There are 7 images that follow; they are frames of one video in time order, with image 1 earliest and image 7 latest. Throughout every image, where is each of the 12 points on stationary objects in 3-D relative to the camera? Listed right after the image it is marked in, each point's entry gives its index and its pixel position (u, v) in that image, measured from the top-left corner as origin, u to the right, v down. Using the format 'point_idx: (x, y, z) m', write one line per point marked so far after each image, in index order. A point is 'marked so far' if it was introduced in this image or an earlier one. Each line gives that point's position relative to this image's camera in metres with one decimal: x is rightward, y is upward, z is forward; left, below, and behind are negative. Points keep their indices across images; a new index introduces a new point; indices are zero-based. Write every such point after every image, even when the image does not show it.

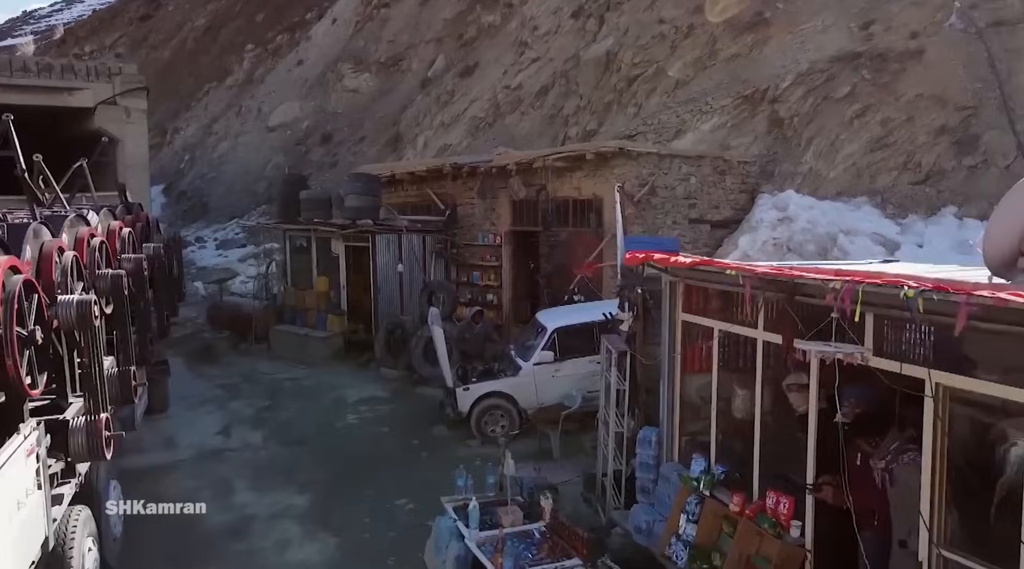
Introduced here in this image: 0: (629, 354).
0: (+0.9, -0.5, +6.4) m
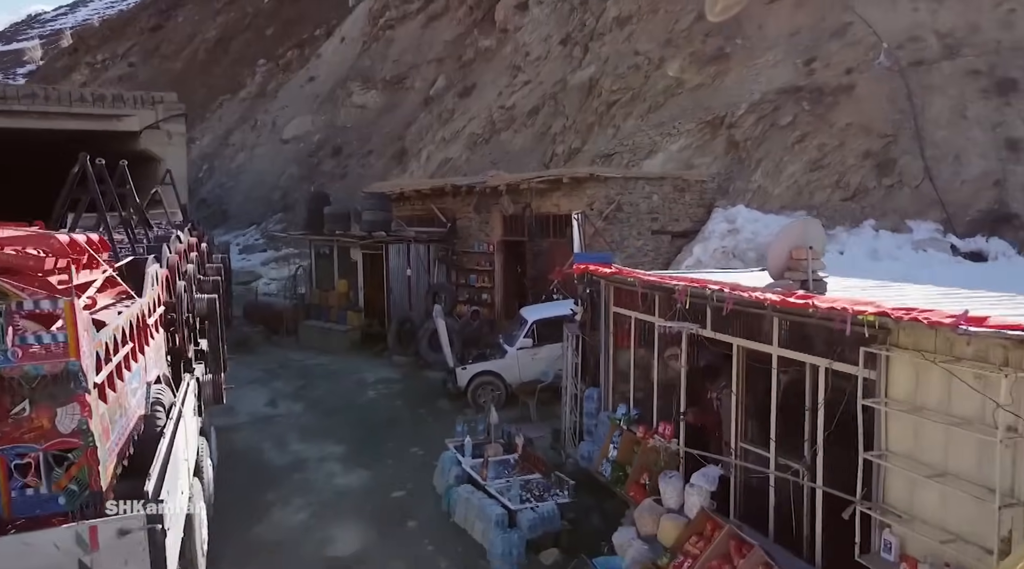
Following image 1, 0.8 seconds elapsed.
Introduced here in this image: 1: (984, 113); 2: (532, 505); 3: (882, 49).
0: (+0.7, -0.6, +8.8) m
1: (+8.5, +3.1, +15.0) m
2: (+0.2, -1.8, +6.9) m
3: (+7.6, +4.8, +17.0) m
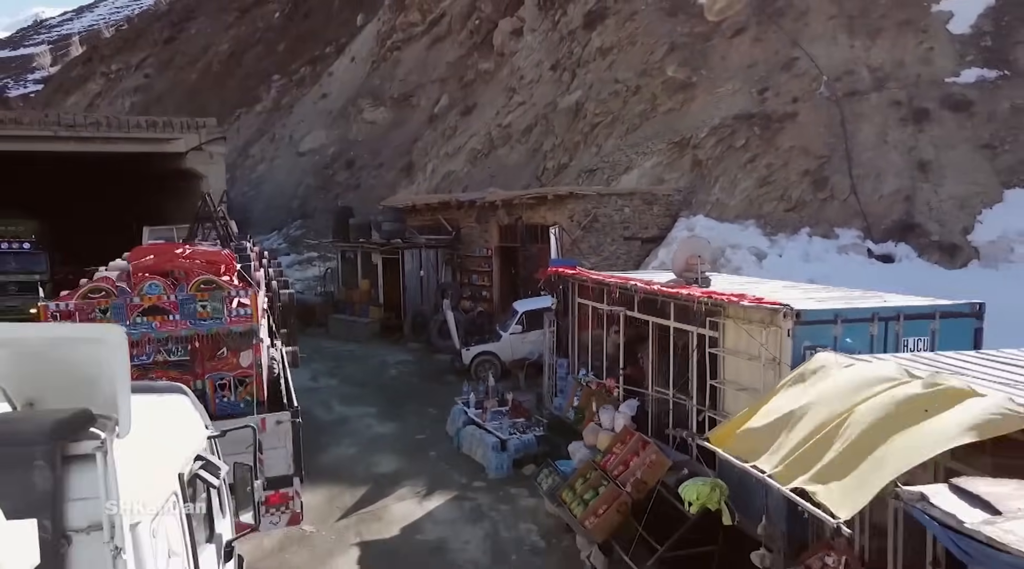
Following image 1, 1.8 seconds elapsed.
0: (+0.6, -0.5, +11.8) m
1: (+8.4, +3.1, +18.0) m
2: (0.0, -1.8, +9.9) m
3: (+7.4, +4.9, +19.9) m
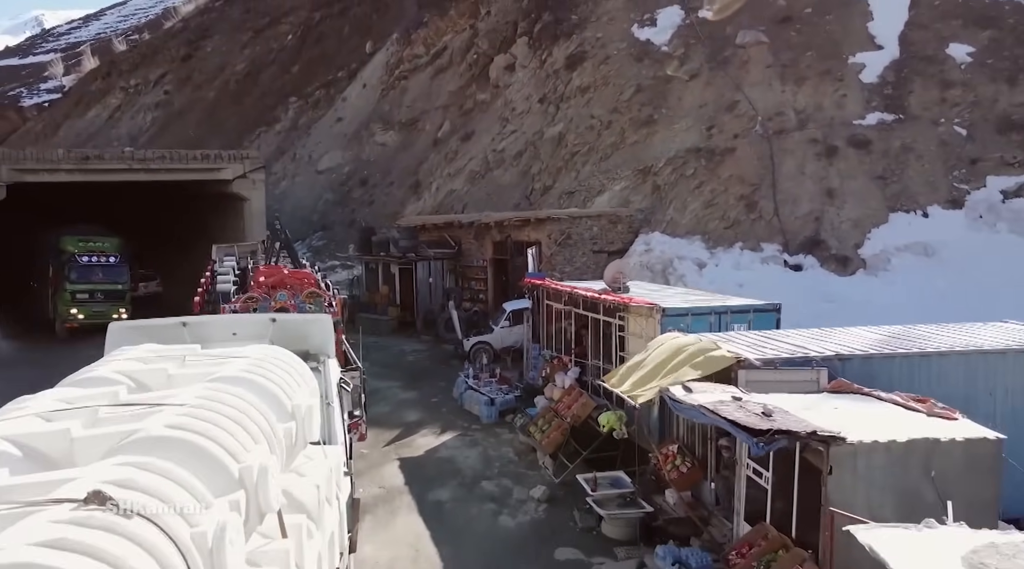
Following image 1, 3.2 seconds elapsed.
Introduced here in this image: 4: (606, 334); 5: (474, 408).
0: (+0.4, -0.7, +16.2) m
1: (+8.2, +3.1, +22.4) m
2: (-0.2, -1.9, +14.4) m
3: (+7.2, +4.8, +24.4) m
4: (+1.4, -0.8, +12.7) m
5: (-0.7, -2.2, +14.5) m
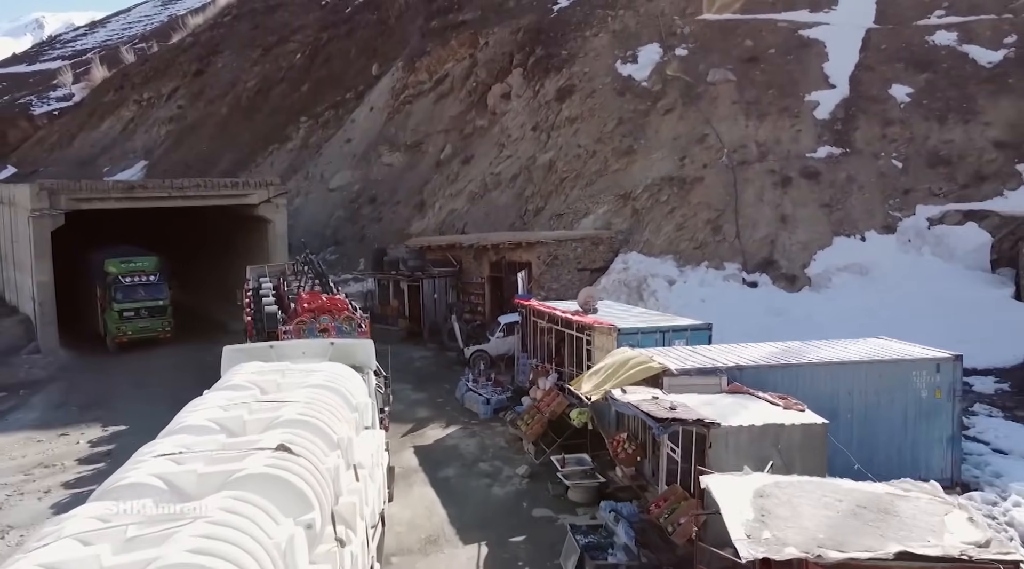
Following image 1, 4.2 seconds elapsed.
0: (+0.2, -1.1, +19.5) m
1: (+8.0, +2.6, +25.6) m
2: (-0.4, -2.4, +17.6) m
3: (+7.0, +4.4, +27.6) m
4: (+1.3, -1.2, +15.9) m
5: (-0.8, -2.6, +17.7) m
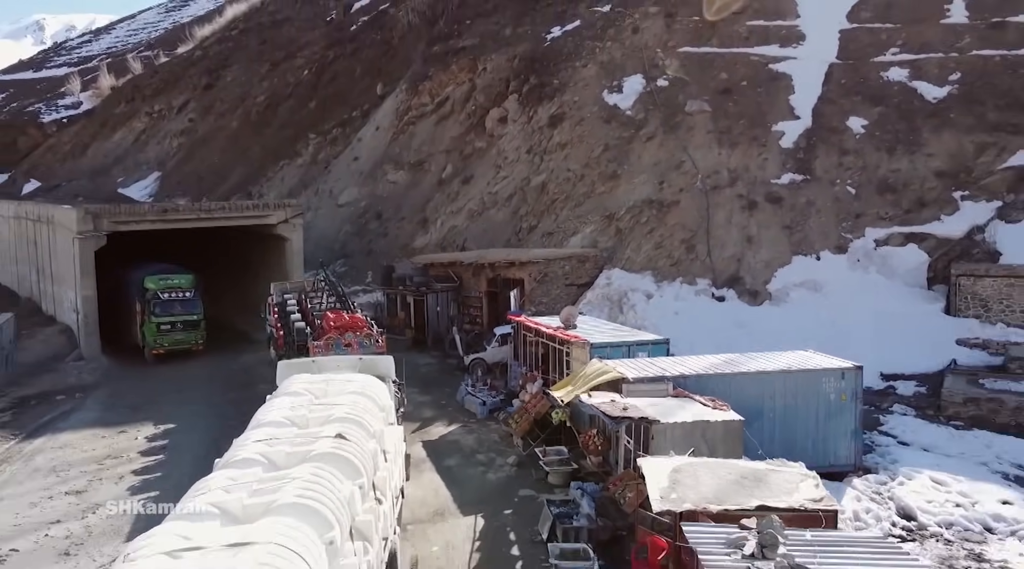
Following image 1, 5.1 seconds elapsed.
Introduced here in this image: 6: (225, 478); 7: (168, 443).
0: (+0.1, -1.6, +22.4) m
1: (+7.8, +2.2, +28.6) m
2: (-0.5, -2.8, +20.6) m
3: (+6.8, +3.9, +30.6) m
4: (+1.1, -1.7, +18.9) m
5: (-1.0, -3.1, +20.7) m
6: (-2.9, -2.0, +8.5) m
7: (-8.0, -3.7, +19.4) m
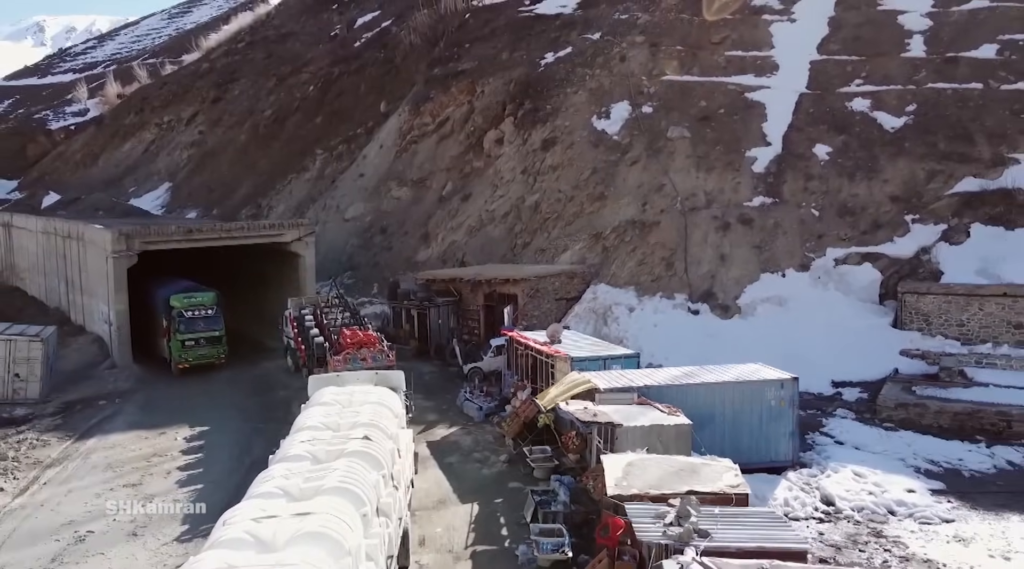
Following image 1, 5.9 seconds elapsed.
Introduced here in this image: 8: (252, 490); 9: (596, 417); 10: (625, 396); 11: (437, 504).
0: (-0.1, -2.1, +25.3) m
1: (+7.6, +1.7, +31.4) m
2: (-0.7, -3.3, +23.4) m
3: (+6.6, +3.4, +33.4) m
4: (+0.9, -2.2, +21.7) m
5: (-1.2, -3.6, +23.5) m
6: (-3.1, -2.5, +11.3) m
7: (-8.2, -4.2, +22.2) m
8: (-3.3, -2.6, +10.7) m
9: (+1.6, -2.5, +16.0) m
10: (+2.3, -2.3, +17.4) m
11: (-1.6, -4.5, +17.1) m
